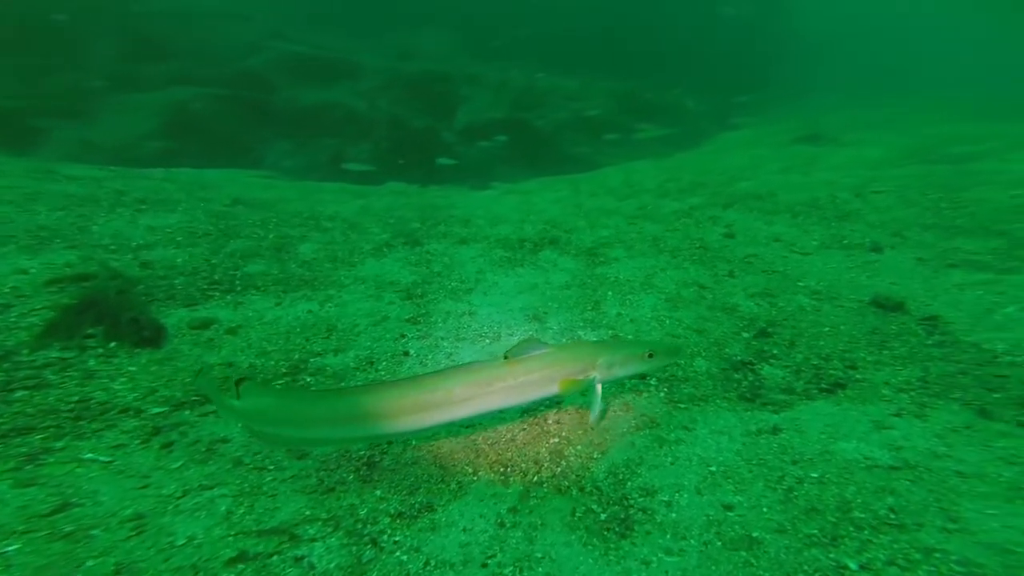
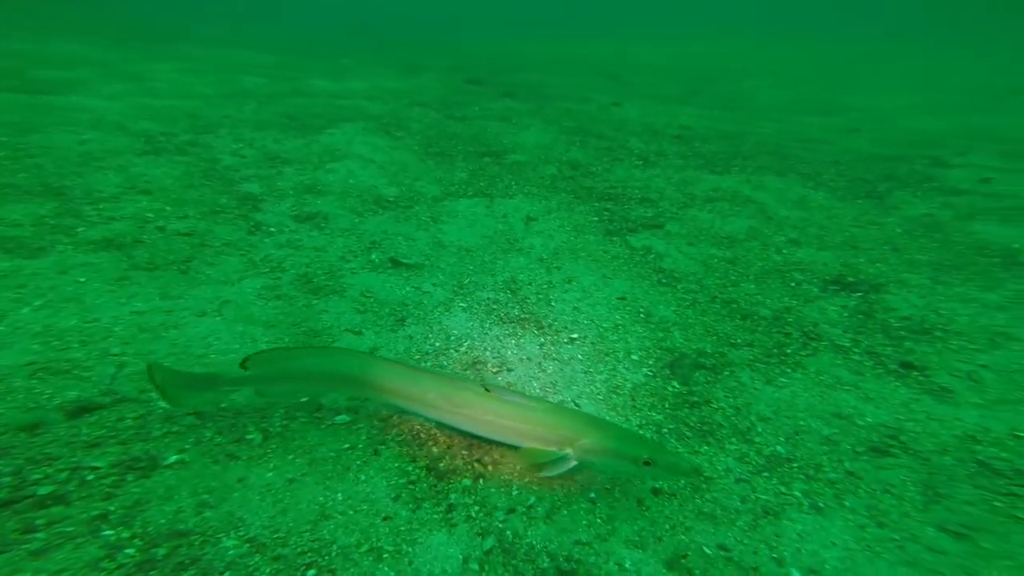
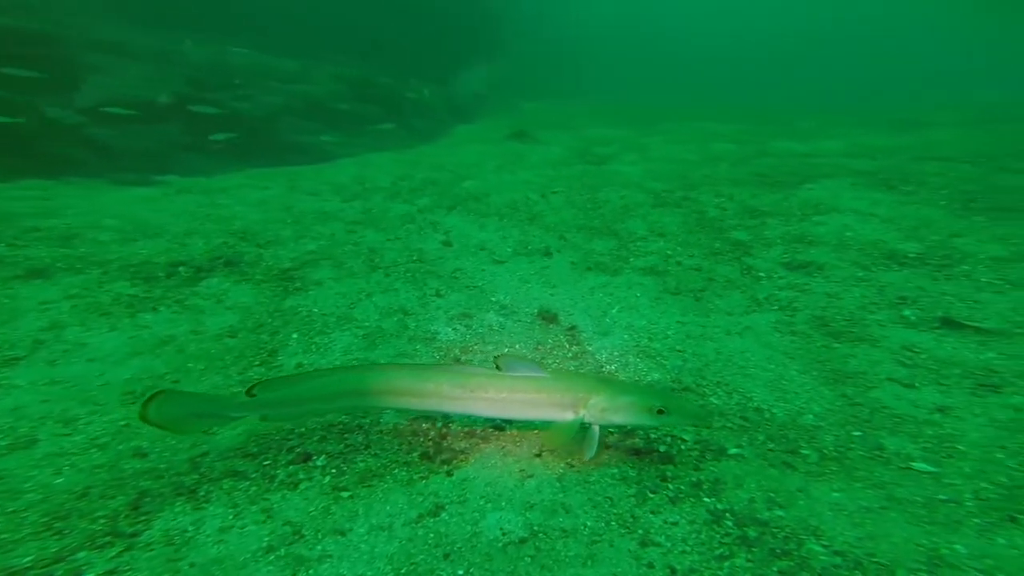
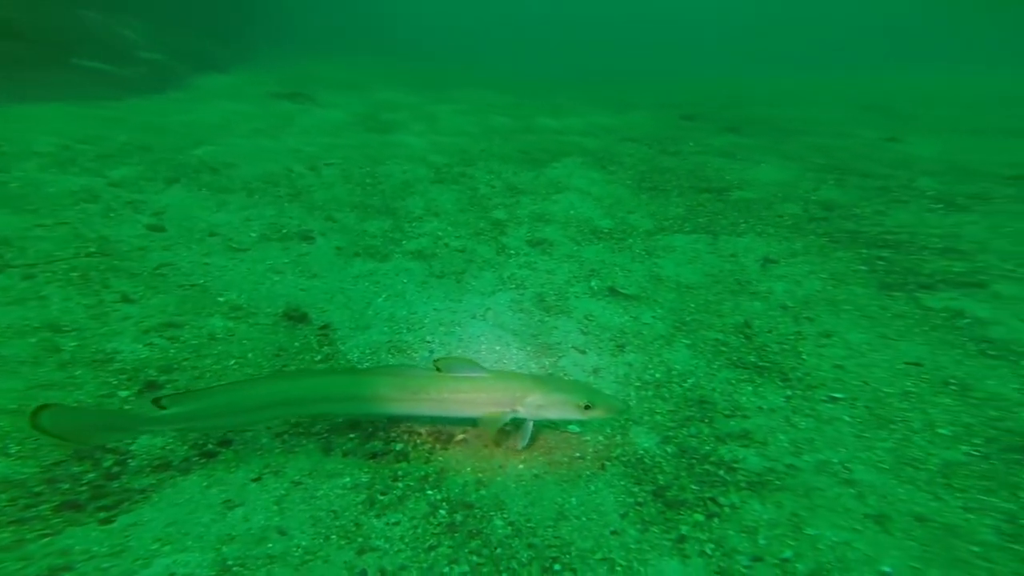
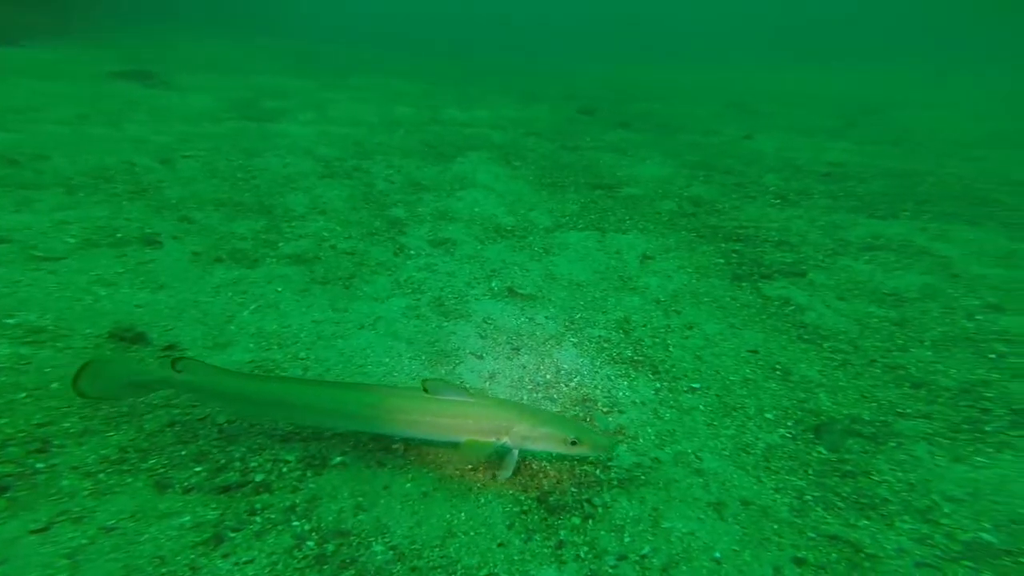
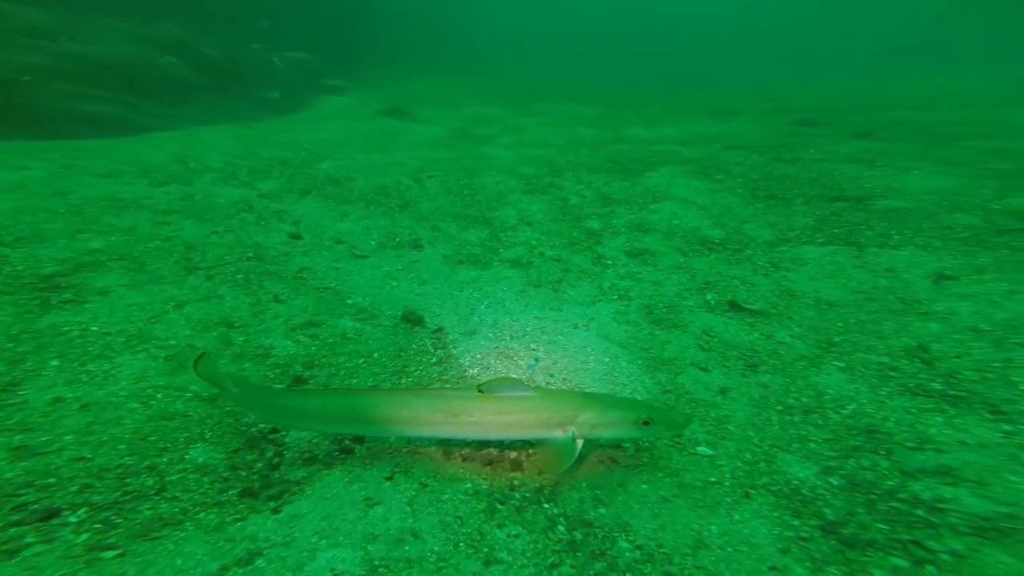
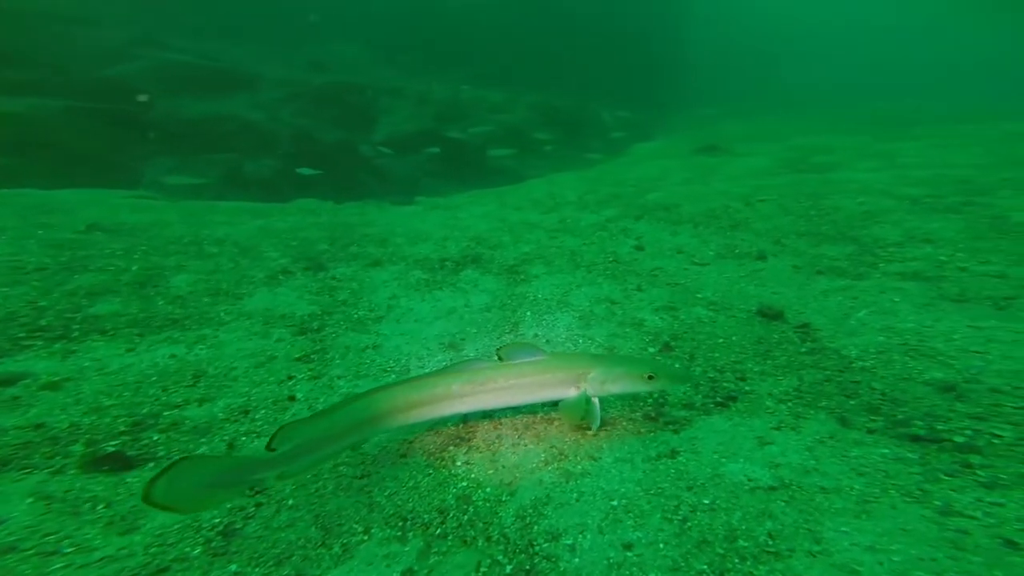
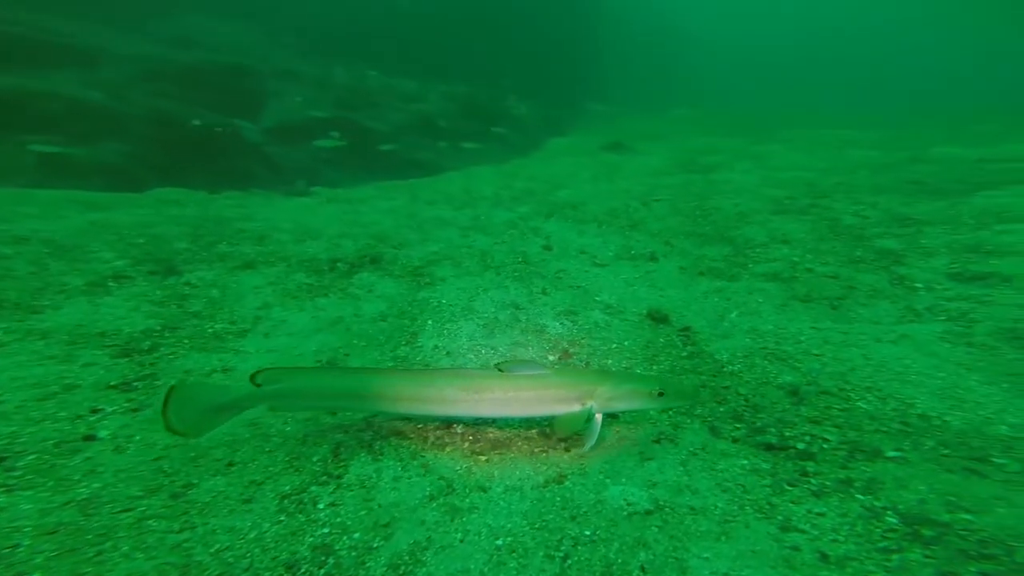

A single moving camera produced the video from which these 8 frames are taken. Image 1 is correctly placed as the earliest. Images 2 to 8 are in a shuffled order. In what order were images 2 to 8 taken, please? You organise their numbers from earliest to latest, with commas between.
7, 8, 3, 6, 4, 5, 2
